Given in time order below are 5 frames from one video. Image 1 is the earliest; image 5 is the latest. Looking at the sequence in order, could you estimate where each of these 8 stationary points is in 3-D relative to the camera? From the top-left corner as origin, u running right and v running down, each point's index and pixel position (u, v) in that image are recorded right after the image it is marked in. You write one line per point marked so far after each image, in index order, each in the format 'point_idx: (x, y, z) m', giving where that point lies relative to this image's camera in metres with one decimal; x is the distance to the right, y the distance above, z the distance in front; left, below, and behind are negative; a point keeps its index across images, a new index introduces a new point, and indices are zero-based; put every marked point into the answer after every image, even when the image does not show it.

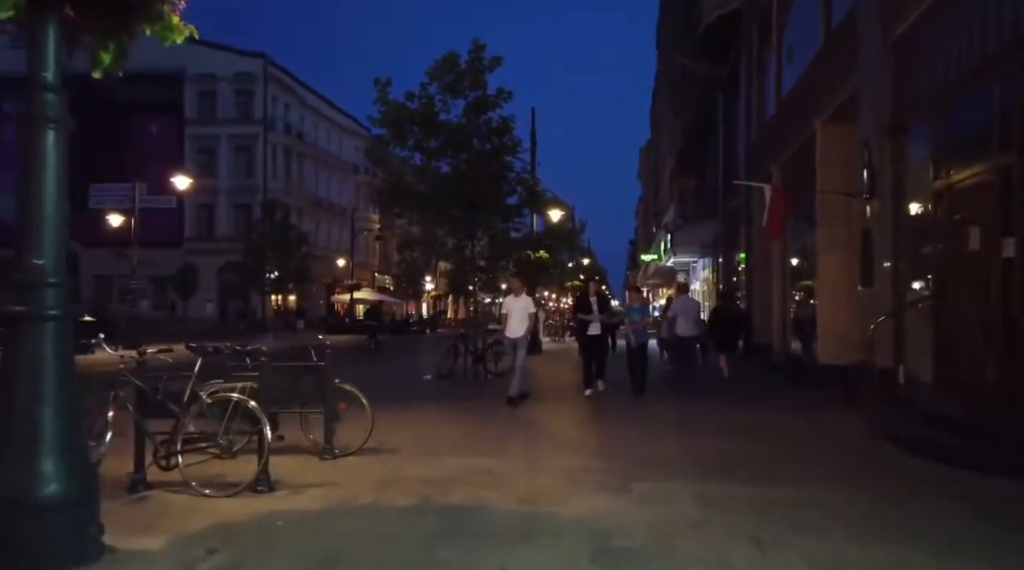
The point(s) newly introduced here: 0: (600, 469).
0: (+0.8, -1.6, +7.9) m
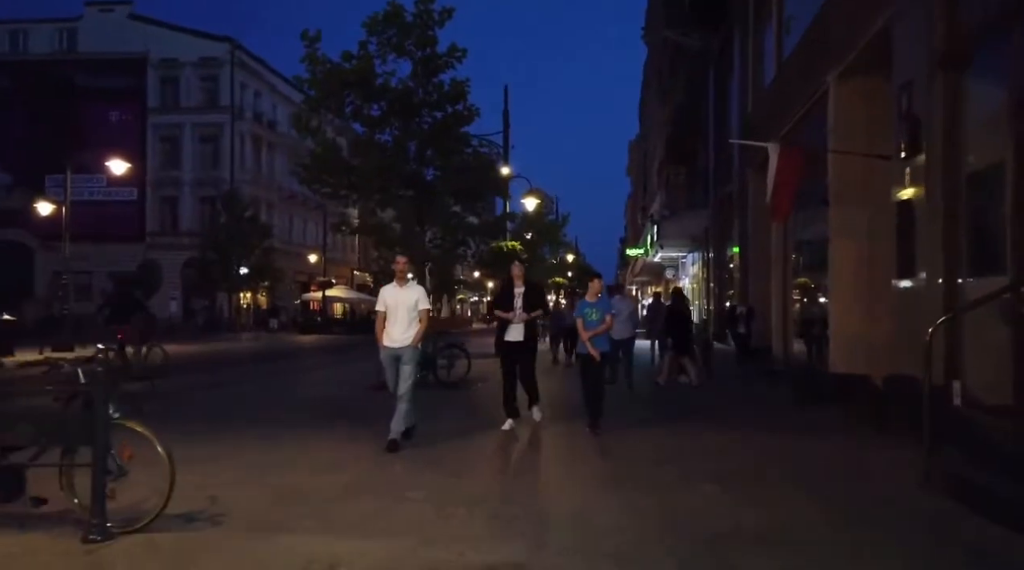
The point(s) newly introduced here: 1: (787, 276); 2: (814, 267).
0: (0.0, -1.5, +4.8) m
1: (+5.9, +0.2, +19.4) m
2: (+5.7, +0.4, +17.0) m
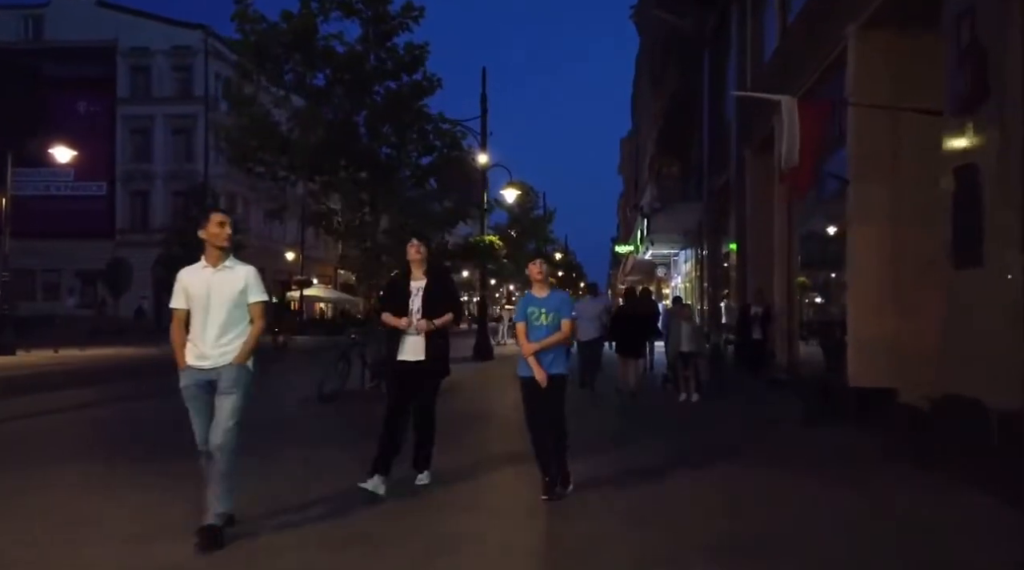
0: (-0.5, -1.4, +2.4) m
1: (+5.3, +0.2, +17.1) m
2: (+5.1, +0.4, +14.6) m
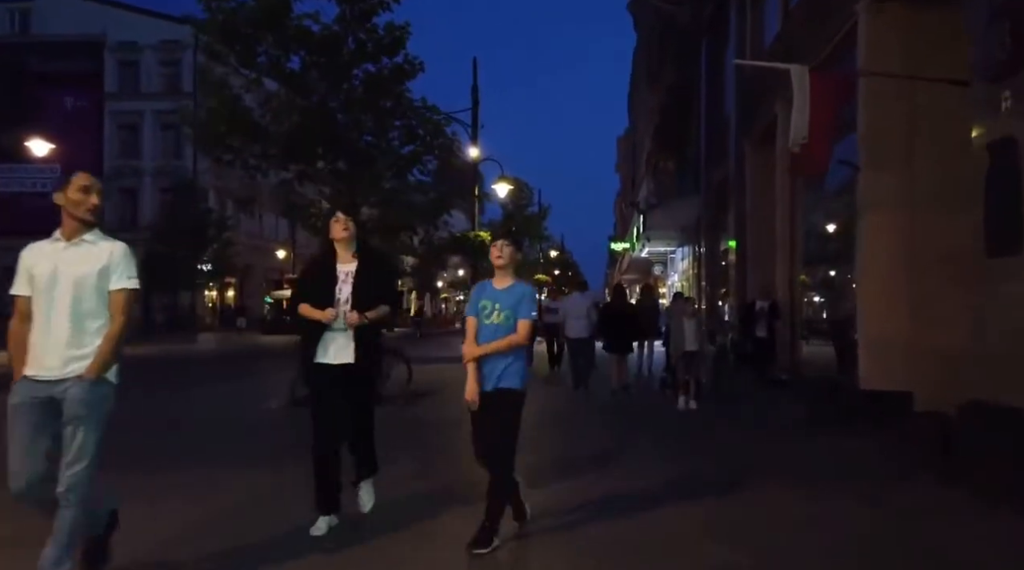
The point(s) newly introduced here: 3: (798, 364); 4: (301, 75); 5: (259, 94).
0: (-0.6, -1.4, +1.5) m
1: (+5.1, +0.3, +16.2) m
2: (+4.9, +0.5, +13.8) m
3: (+5.0, -1.4, +15.7) m
4: (-3.4, +3.4, +14.7) m
5: (-4.1, +3.1, +14.8) m
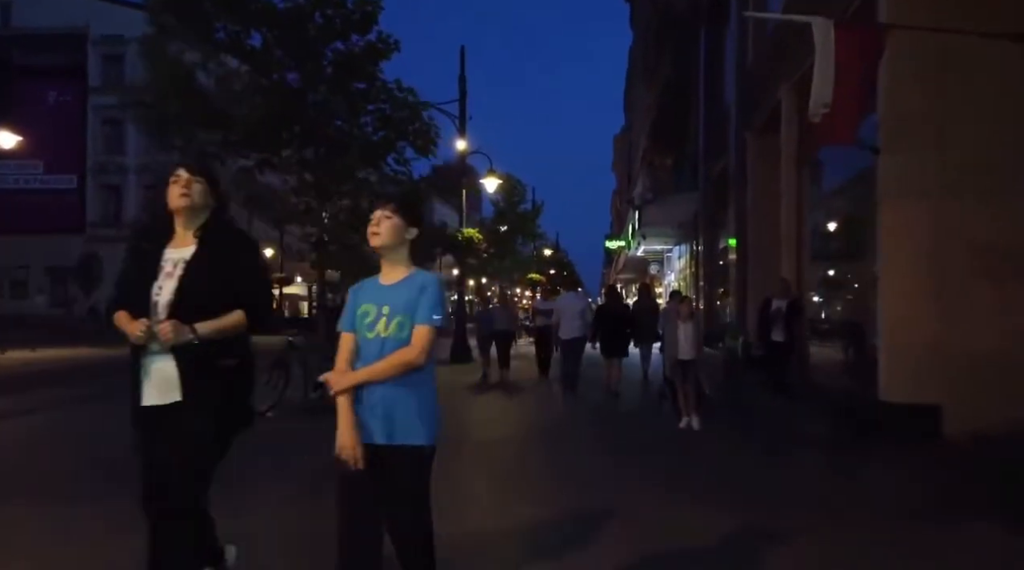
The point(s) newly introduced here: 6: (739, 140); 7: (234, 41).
0: (-0.9, -1.4, +0.3) m
1: (+4.8, +0.3, +15.0) m
2: (+4.6, +0.5, +12.6) m
3: (+4.7, -1.3, +14.5) m
4: (-3.7, +3.4, +13.4) m
5: (-4.3, +3.1, +13.5) m
6: (+5.0, +3.2, +19.7) m
7: (-4.1, +3.6, +13.4) m
